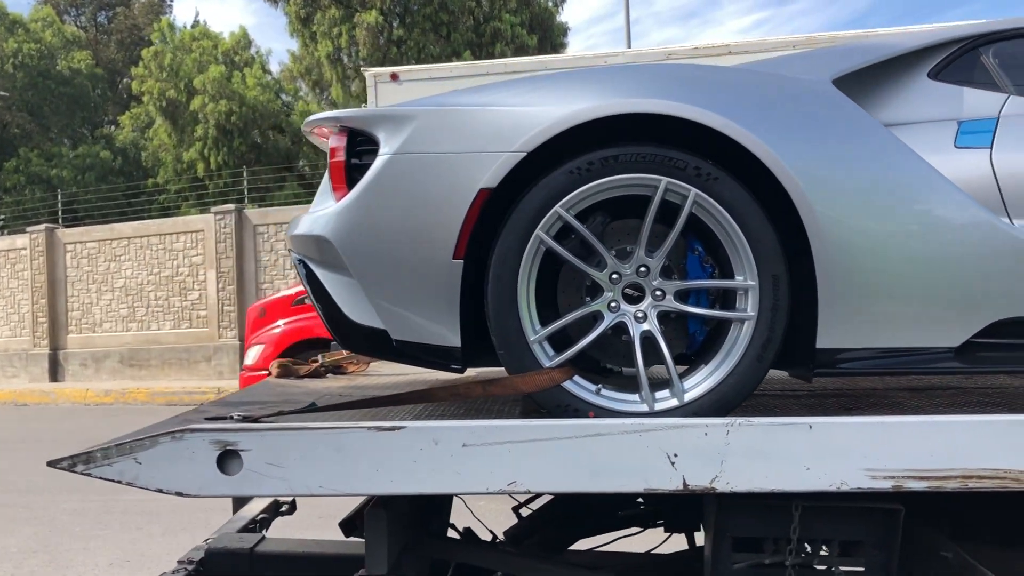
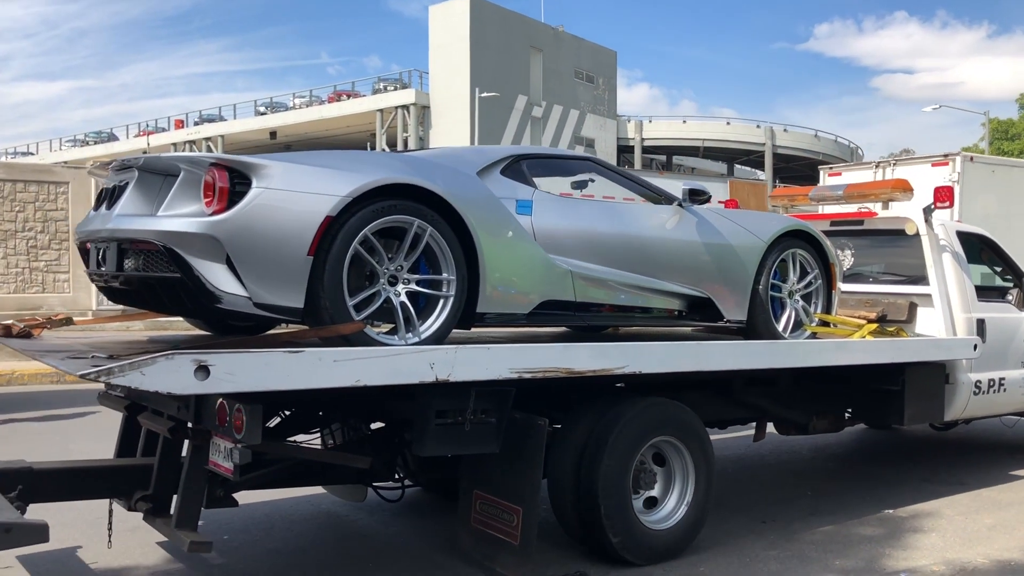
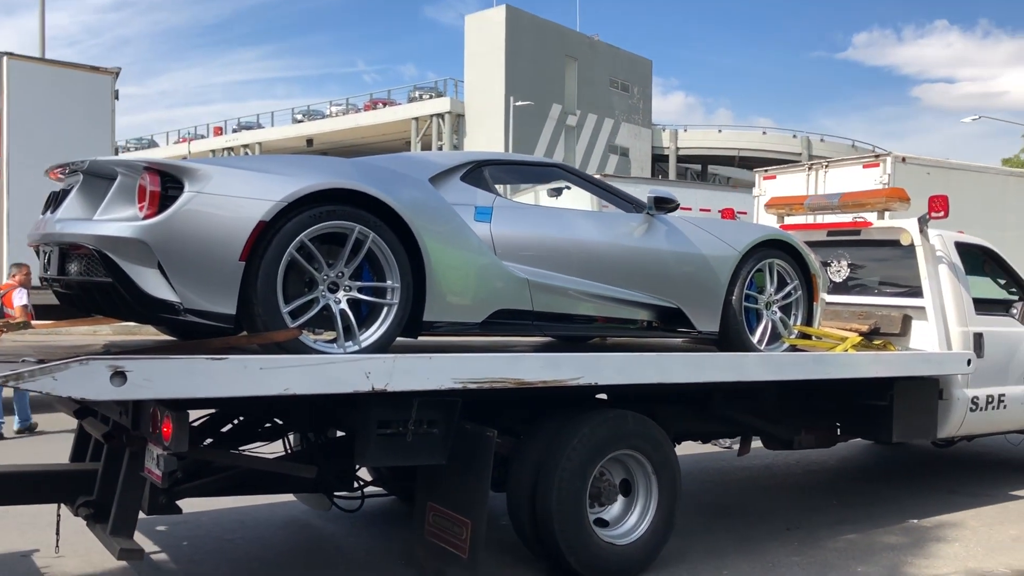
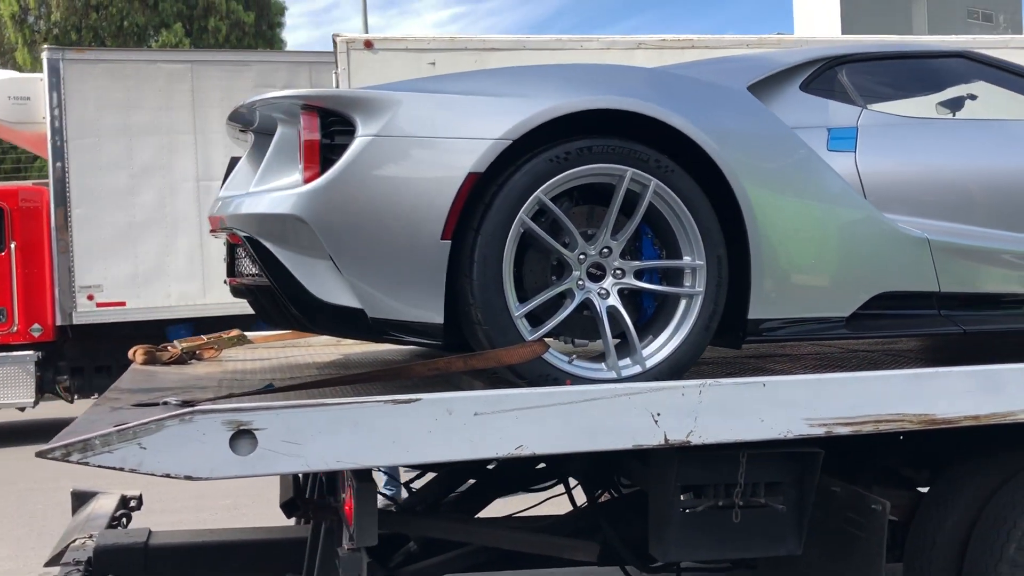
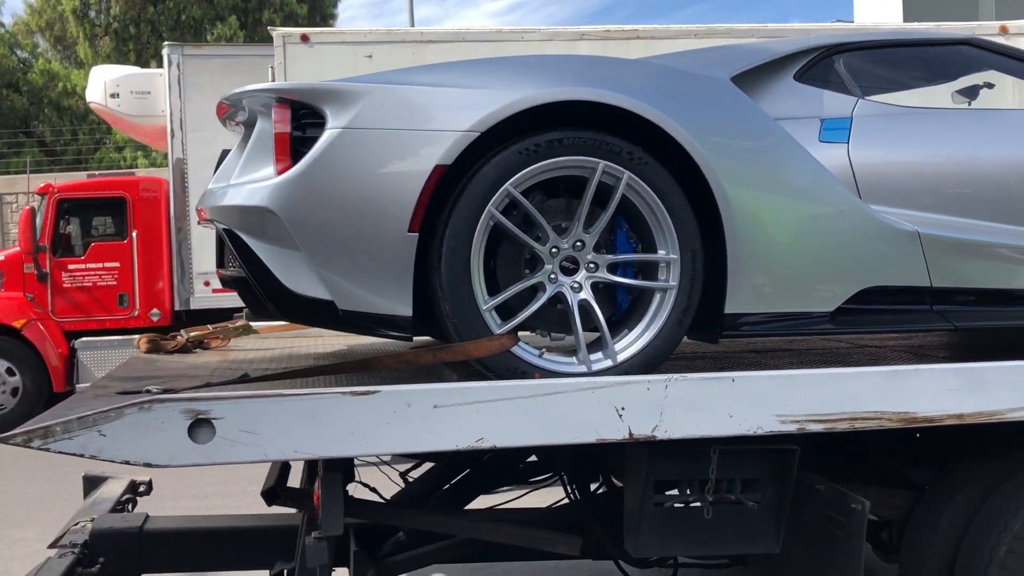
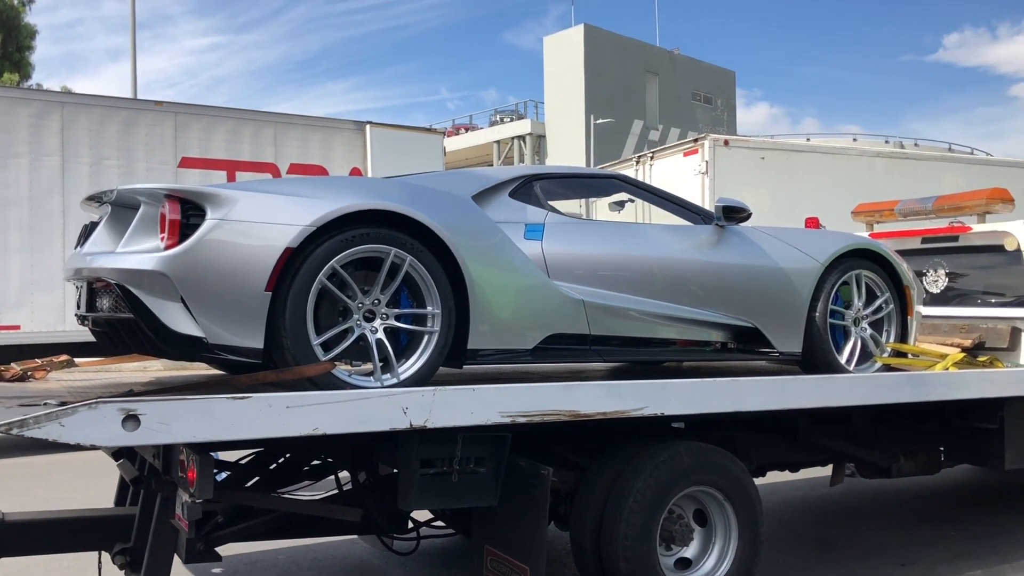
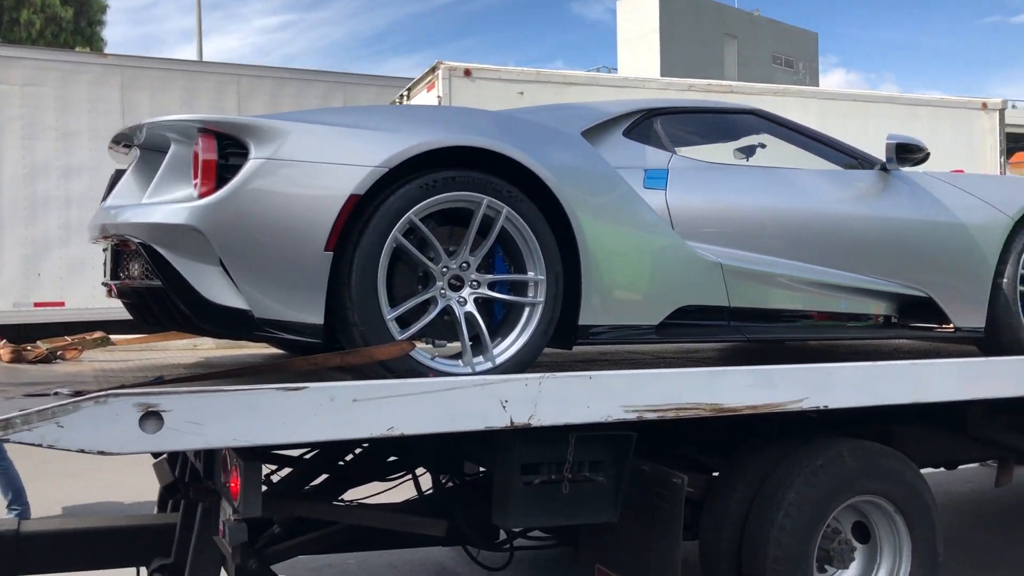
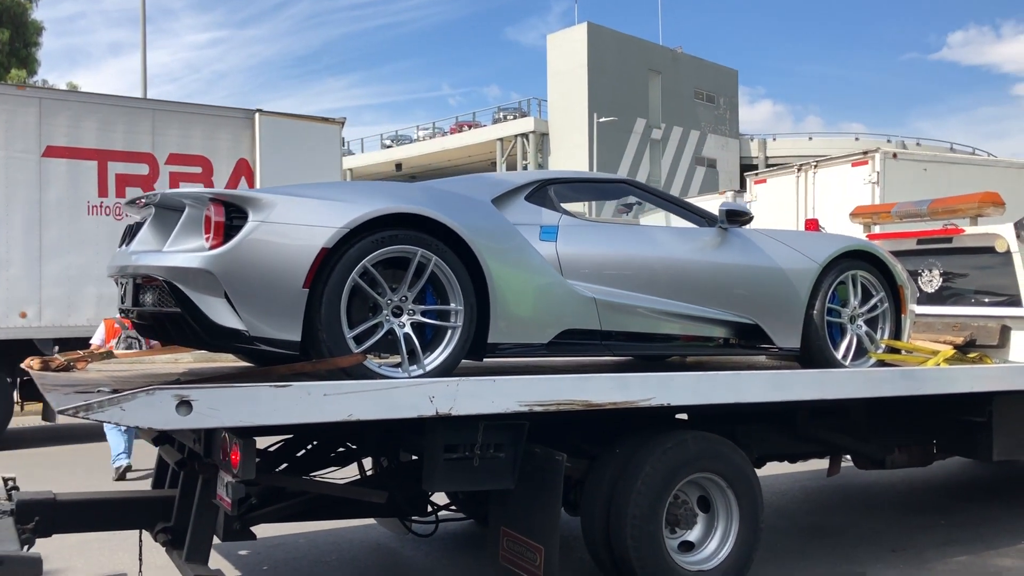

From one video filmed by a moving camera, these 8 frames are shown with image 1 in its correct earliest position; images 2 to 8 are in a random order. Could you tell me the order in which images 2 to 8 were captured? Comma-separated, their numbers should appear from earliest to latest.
5, 4, 7, 6, 8, 3, 2
